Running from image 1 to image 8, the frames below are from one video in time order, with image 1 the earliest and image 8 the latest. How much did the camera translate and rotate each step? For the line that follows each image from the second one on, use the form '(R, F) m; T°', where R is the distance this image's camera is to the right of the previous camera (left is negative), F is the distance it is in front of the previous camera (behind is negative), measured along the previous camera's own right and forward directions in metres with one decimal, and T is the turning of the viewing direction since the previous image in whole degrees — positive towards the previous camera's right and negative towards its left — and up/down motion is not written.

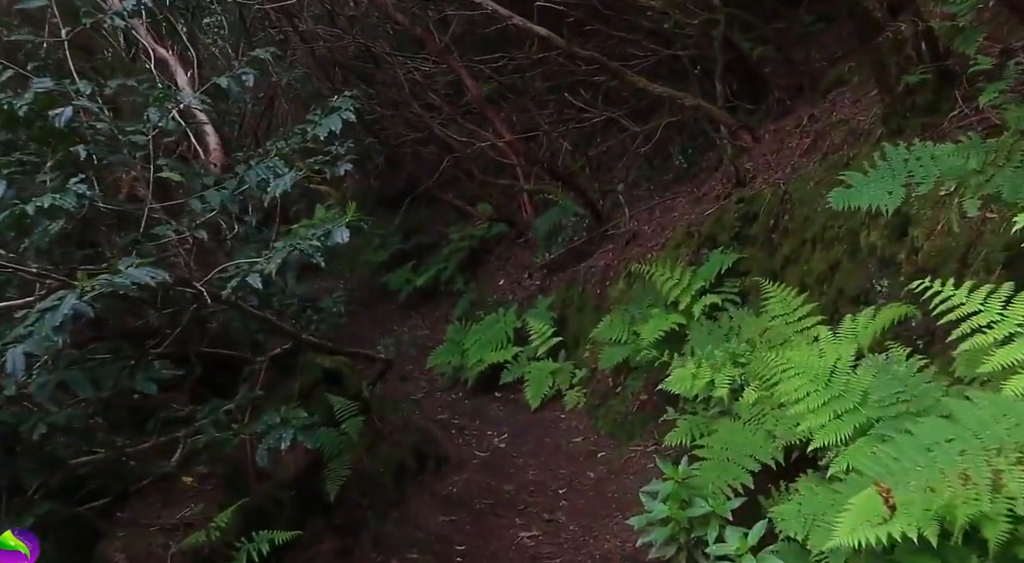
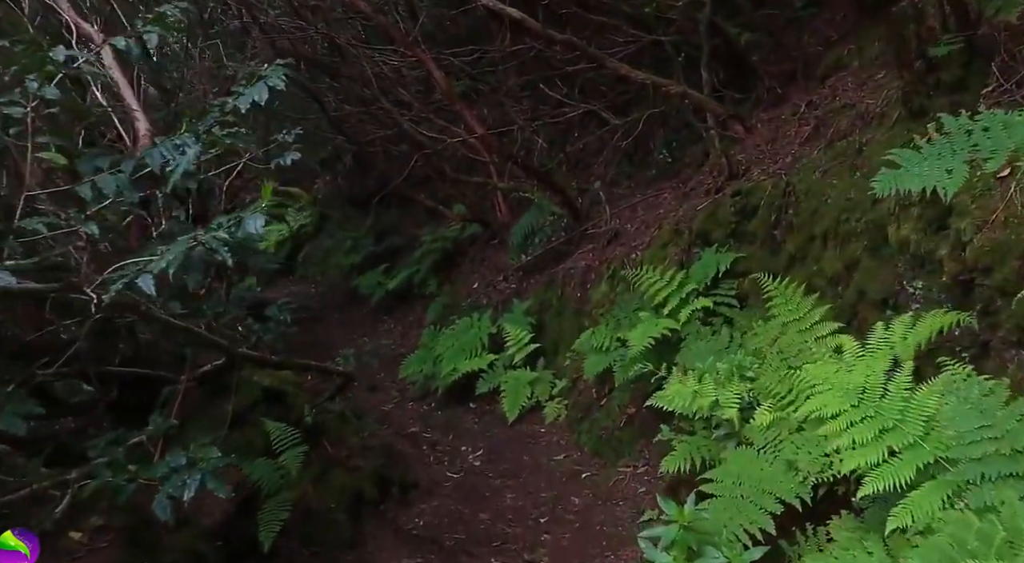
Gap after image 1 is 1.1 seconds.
(0.0, +0.7) m; +2°
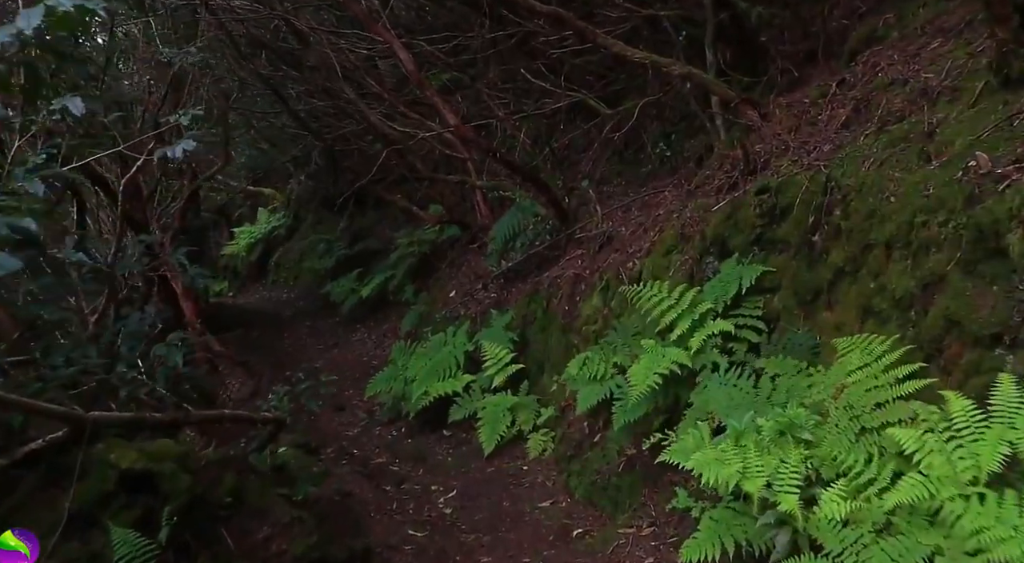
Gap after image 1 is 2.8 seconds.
(+0.1, +1.2) m; +1°
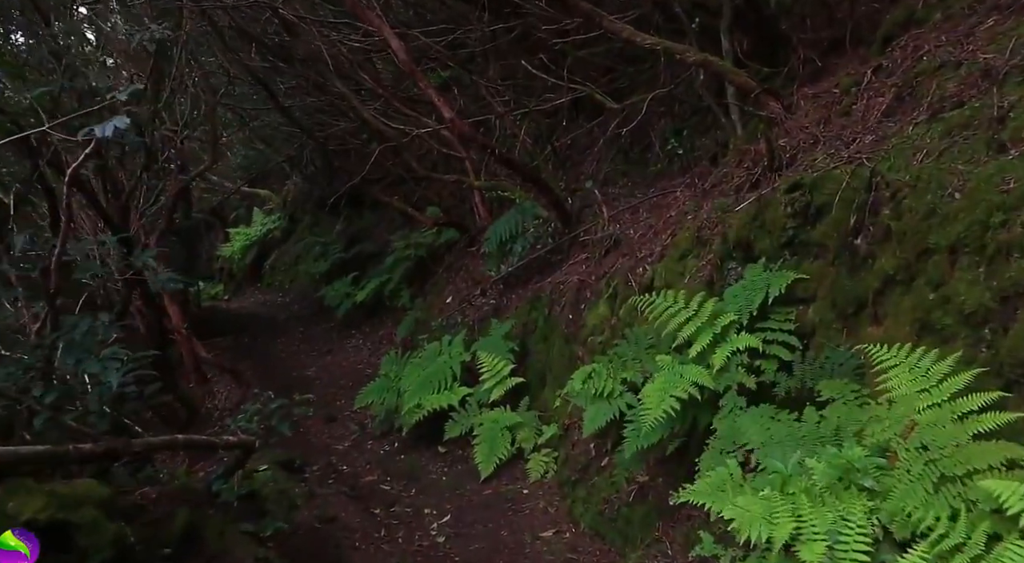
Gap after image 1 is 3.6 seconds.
(0.0, +0.6) m; 0°
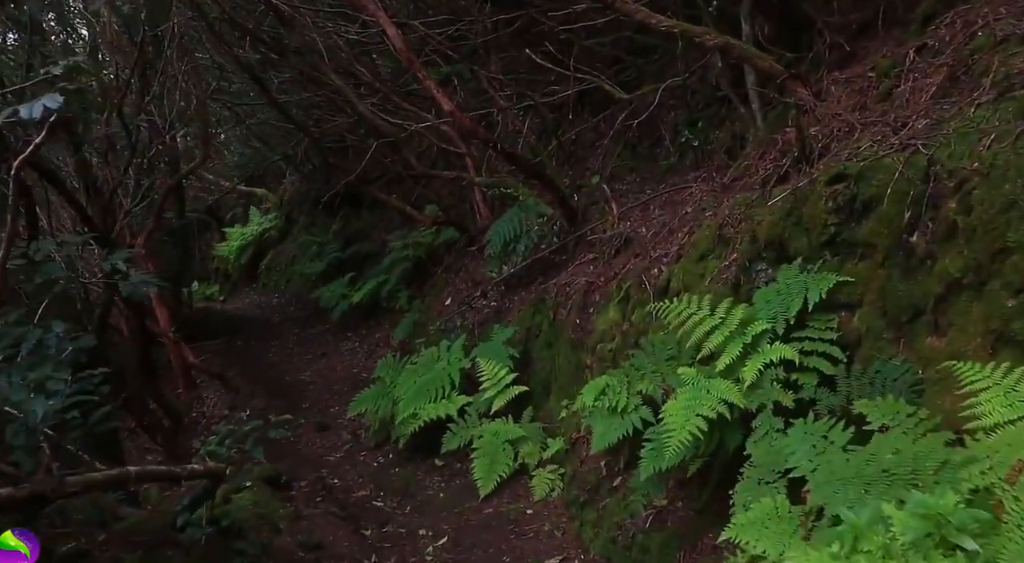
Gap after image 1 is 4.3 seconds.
(0.0, +0.5) m; 0°
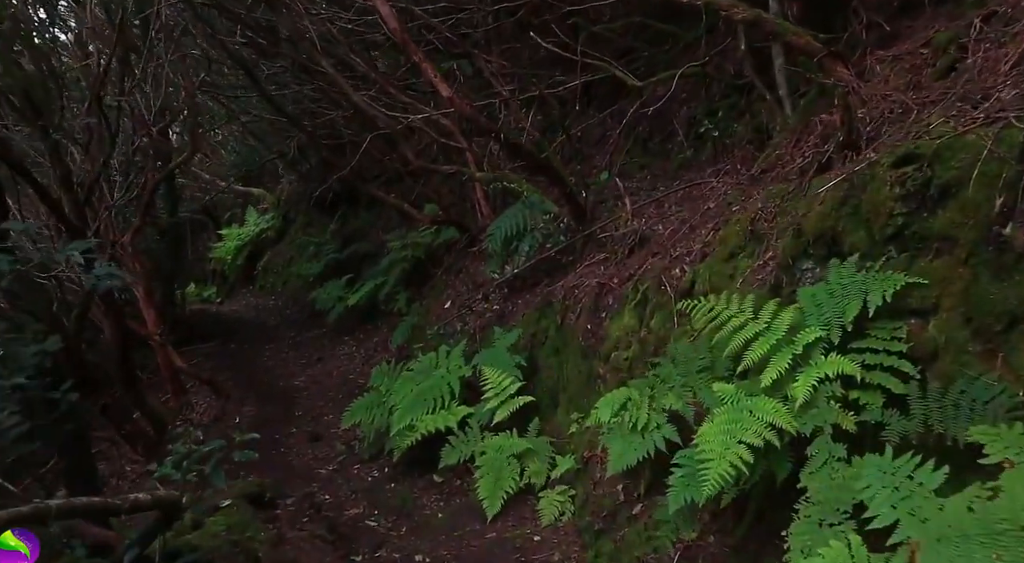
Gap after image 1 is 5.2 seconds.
(0.0, +0.6) m; 0°
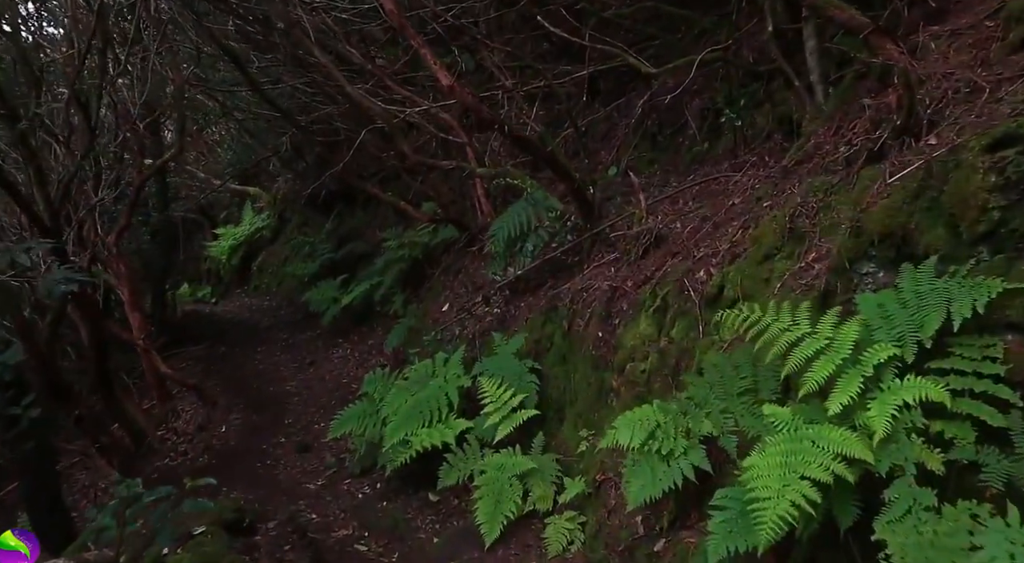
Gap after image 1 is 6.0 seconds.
(0.0, +0.6) m; 0°
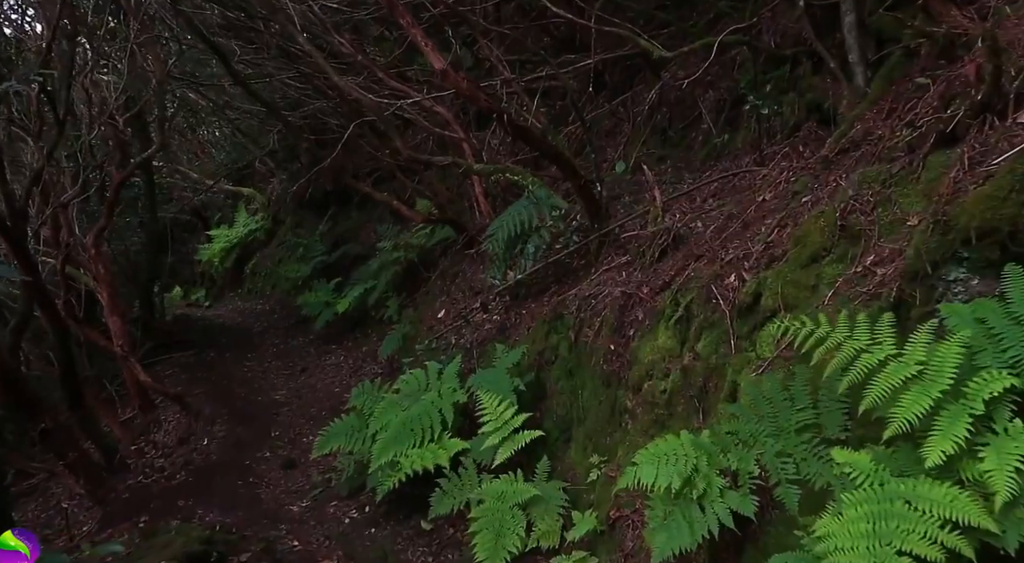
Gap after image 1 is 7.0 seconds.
(0.0, +0.6) m; 0°
